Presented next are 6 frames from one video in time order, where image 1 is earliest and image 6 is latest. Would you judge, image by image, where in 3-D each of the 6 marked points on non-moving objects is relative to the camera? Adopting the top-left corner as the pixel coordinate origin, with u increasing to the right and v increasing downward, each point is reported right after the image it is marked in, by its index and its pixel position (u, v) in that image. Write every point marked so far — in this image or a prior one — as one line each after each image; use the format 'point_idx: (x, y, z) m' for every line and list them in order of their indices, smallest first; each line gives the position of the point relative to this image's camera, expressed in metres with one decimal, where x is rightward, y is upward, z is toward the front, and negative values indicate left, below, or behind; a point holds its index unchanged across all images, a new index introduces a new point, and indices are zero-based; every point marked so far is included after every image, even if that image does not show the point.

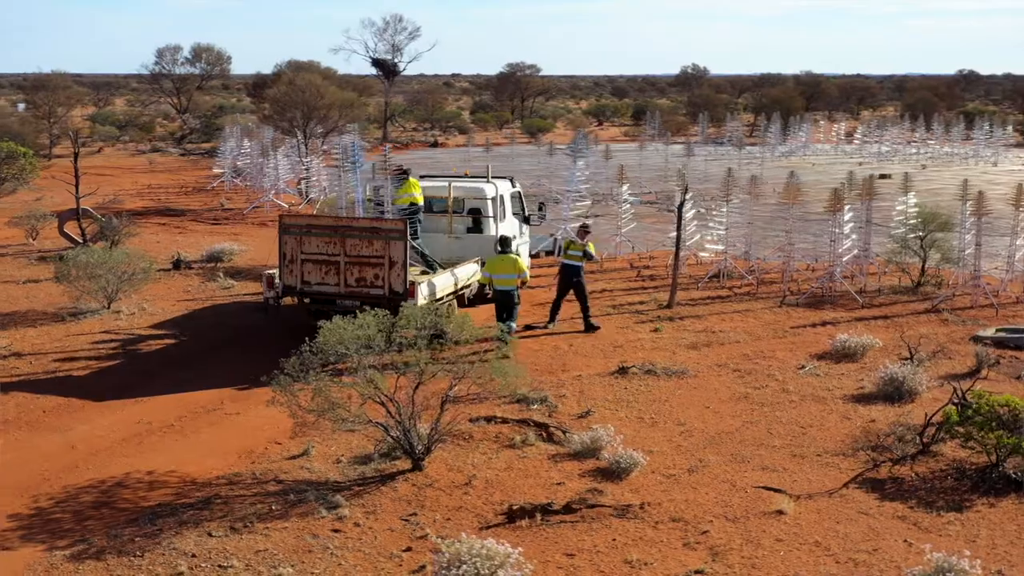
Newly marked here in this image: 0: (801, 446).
0: (+2.3, -1.3, +9.1) m
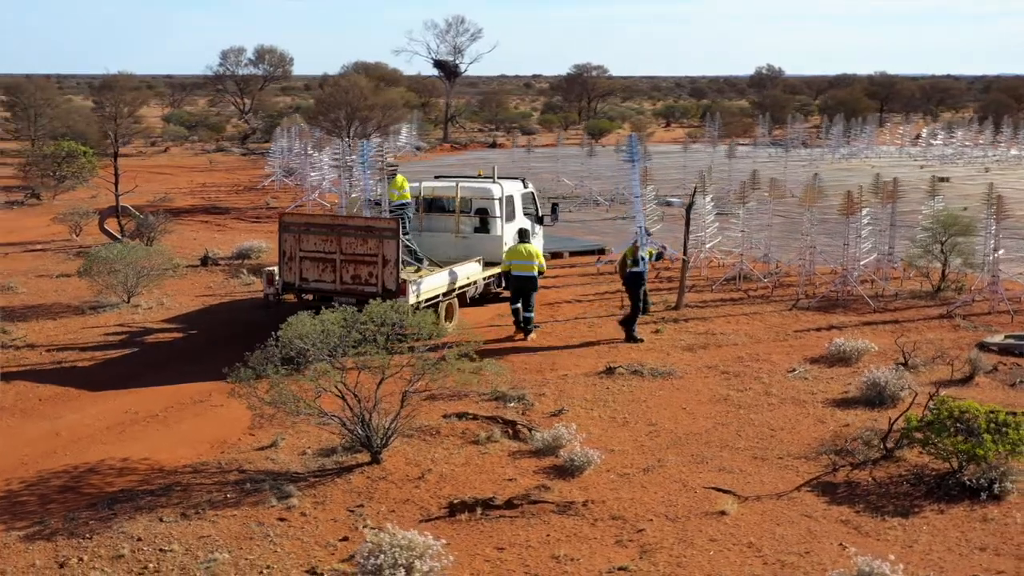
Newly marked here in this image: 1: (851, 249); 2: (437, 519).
0: (+2.0, -1.3, +9.1) m
1: (+4.8, +0.5, +16.1) m
2: (-0.5, -1.5, +7.5) m
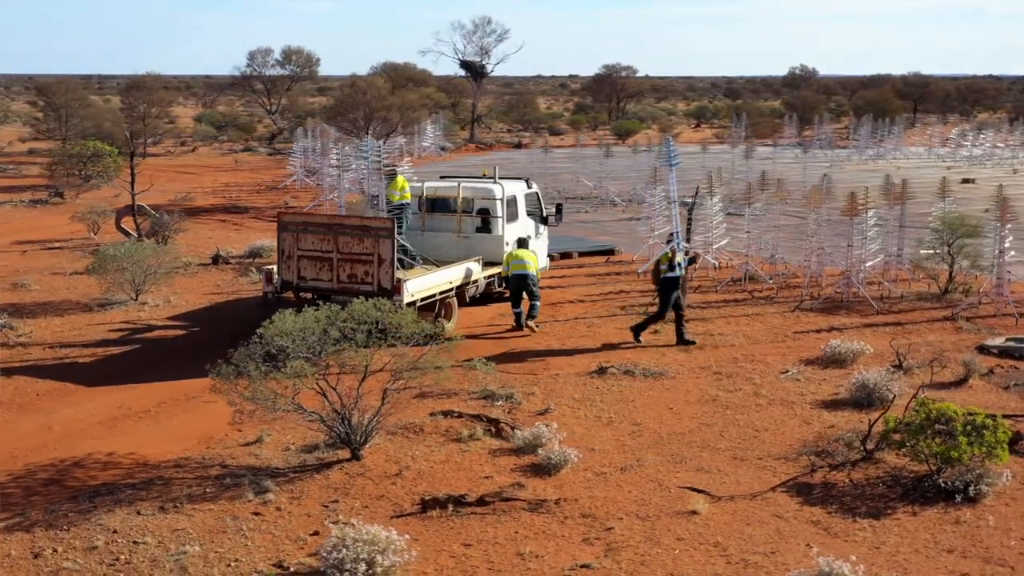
0: (+1.9, -1.3, +9.1) m
1: (+4.9, +0.5, +16.0) m
2: (-0.7, -1.5, +7.6) m
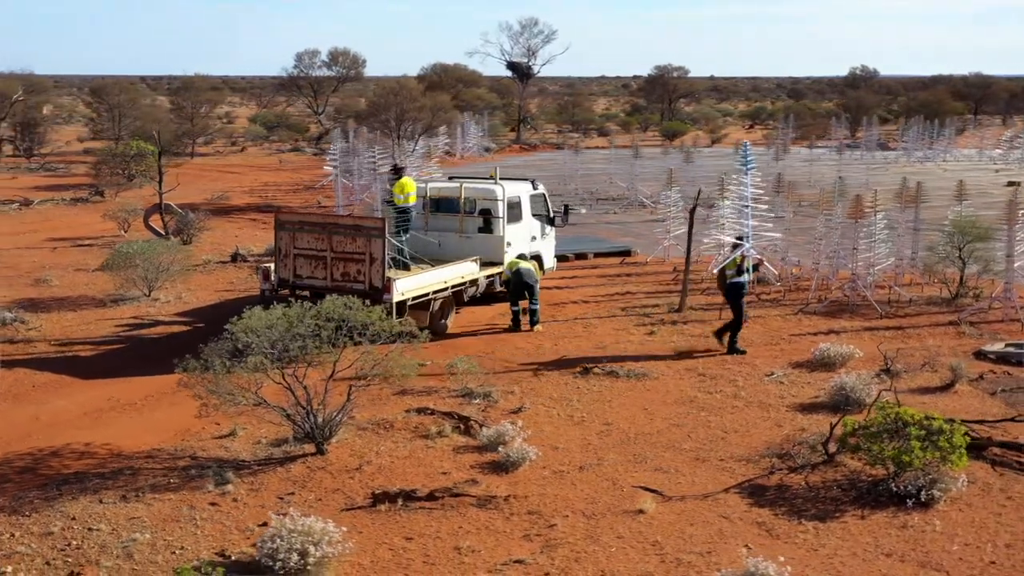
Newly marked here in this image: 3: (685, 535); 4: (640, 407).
0: (+1.6, -1.3, +9.1) m
1: (+5.0, +0.5, +15.9) m
2: (-1.1, -1.5, +7.8) m
3: (+1.1, -1.6, +7.4) m
4: (+1.2, -1.1, +10.3) m
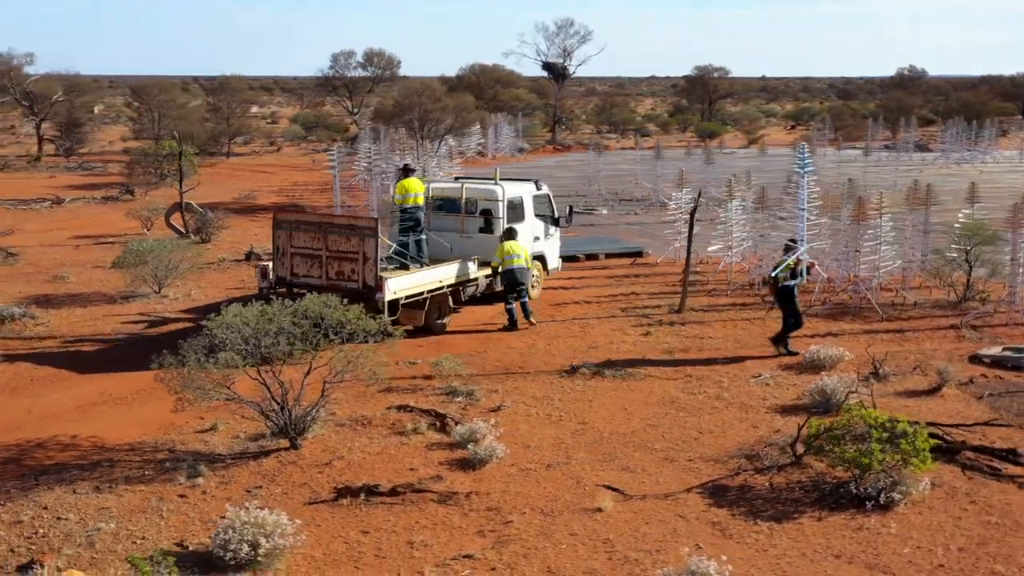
0: (+1.4, -1.3, +9.2) m
1: (+5.0, +0.4, +15.8) m
2: (-1.3, -1.5, +7.9) m
3: (+0.8, -1.6, +7.5) m
4: (+1.0, -1.1, +10.3) m
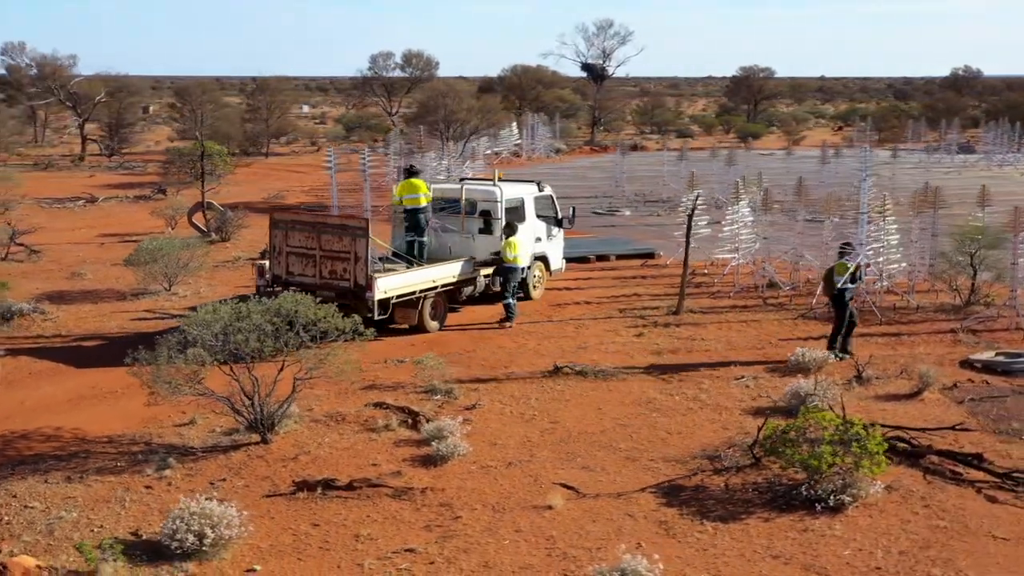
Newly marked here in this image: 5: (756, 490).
0: (+1.1, -1.3, +9.2) m
1: (+5.1, +0.4, +15.7) m
2: (-1.7, -1.5, +8.1) m
3: (+0.5, -1.6, +7.6) m
4: (+0.8, -1.1, +10.4) m
5: (+1.8, -1.5, +8.3) m
